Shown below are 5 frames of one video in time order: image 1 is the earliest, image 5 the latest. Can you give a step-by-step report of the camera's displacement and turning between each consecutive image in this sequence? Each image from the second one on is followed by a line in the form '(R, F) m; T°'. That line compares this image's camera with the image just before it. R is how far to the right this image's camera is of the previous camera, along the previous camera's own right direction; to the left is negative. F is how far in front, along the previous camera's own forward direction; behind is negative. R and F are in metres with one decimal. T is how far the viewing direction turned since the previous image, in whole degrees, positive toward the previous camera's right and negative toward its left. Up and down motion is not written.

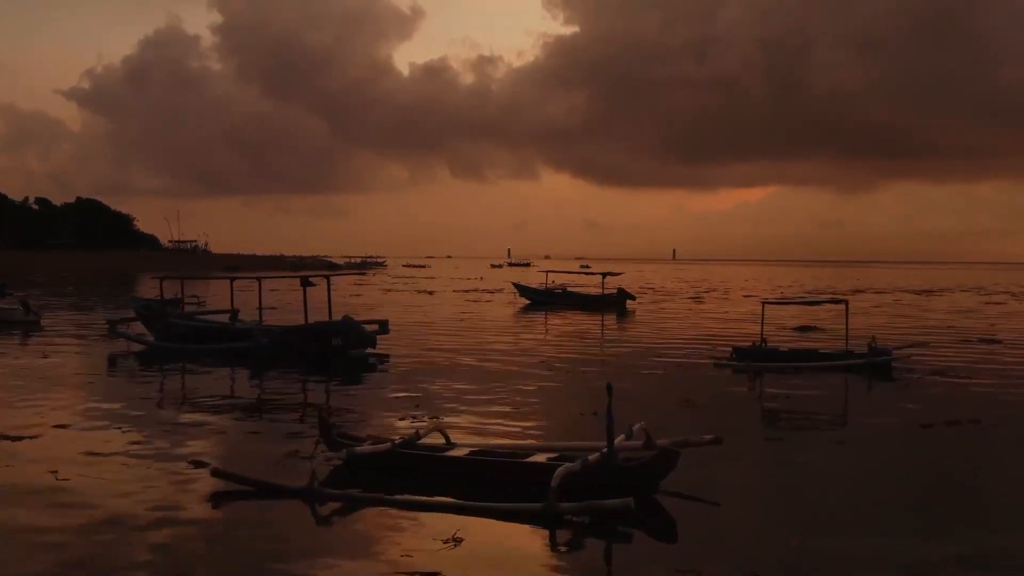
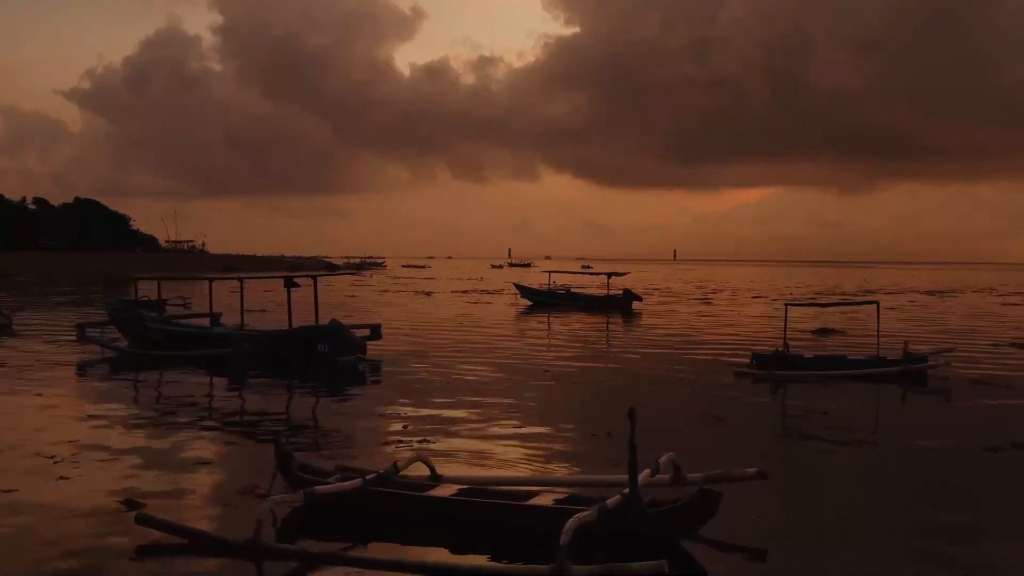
(0.0, +1.5) m; 0°
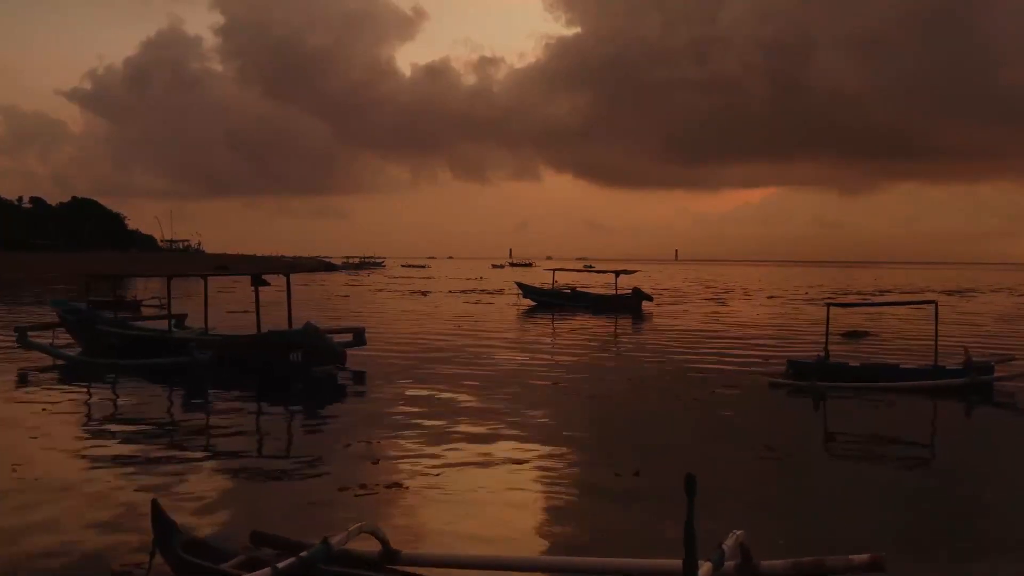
(0.0, +2.3) m; 0°
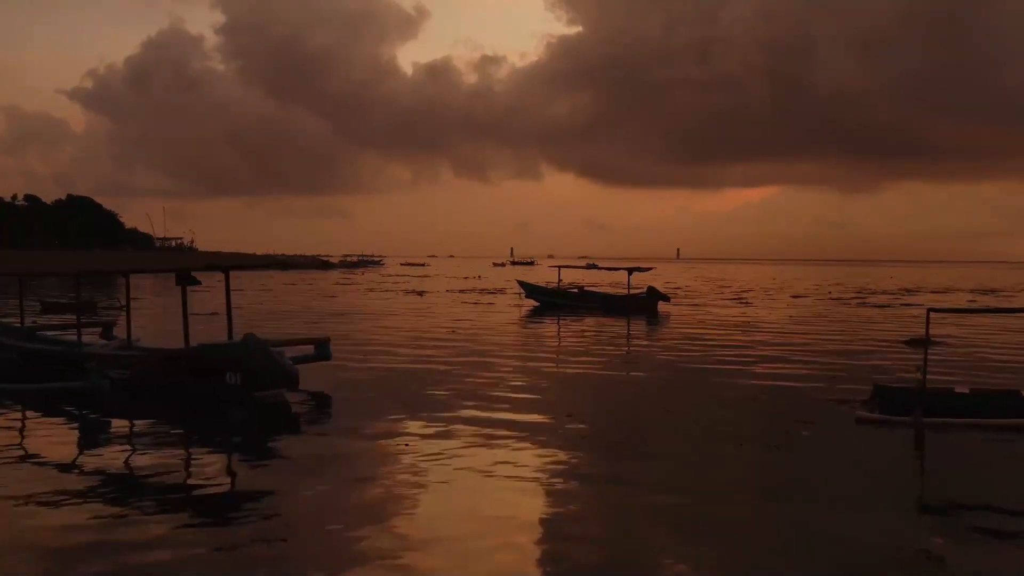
(0.0, +3.5) m; 0°
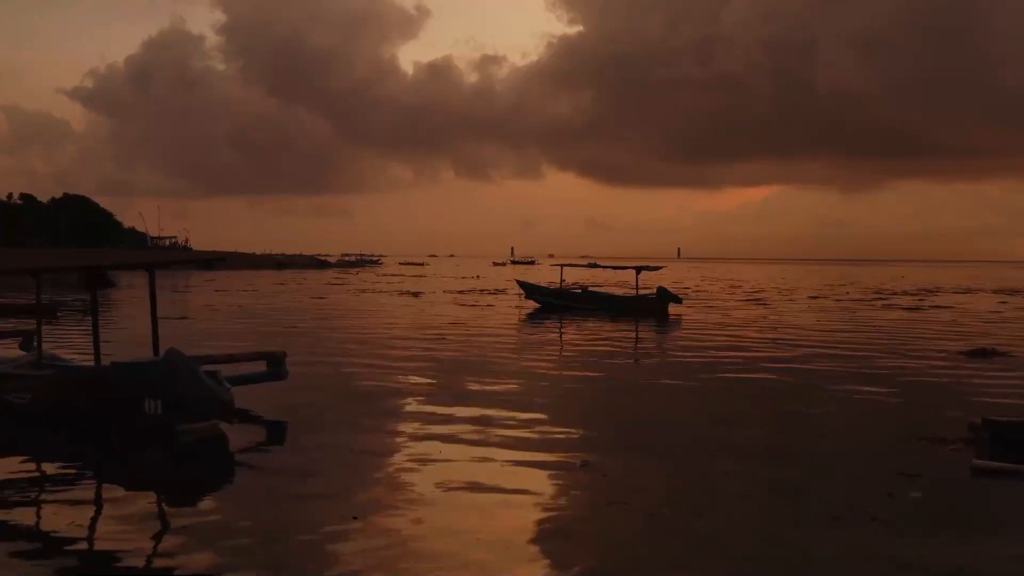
(+0.1, +2.4) m; 0°
